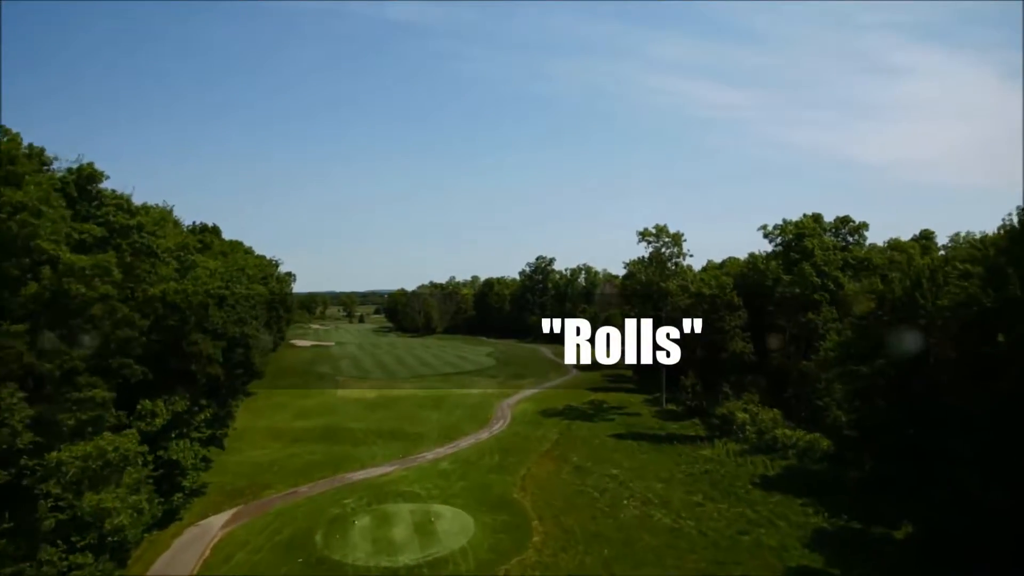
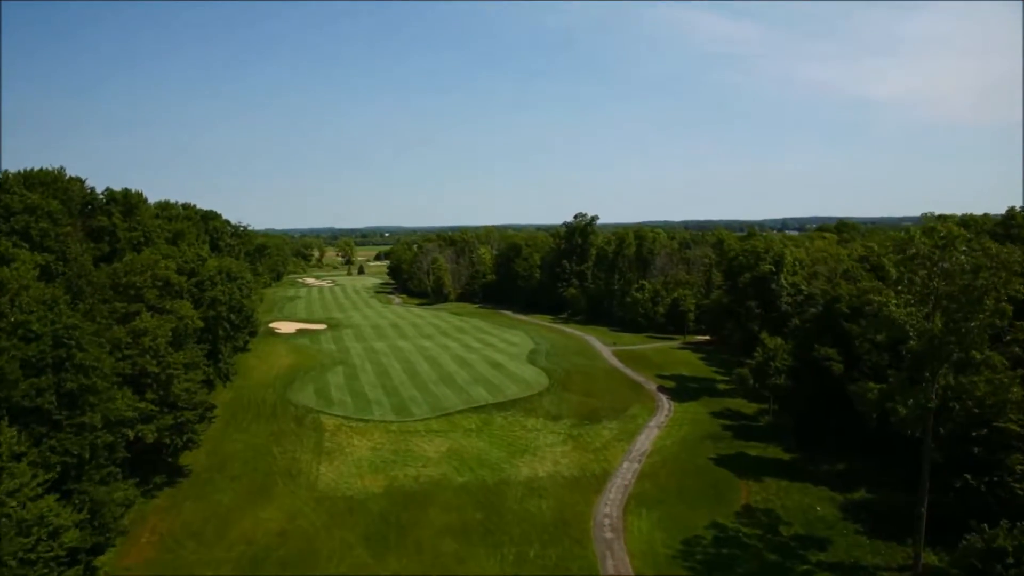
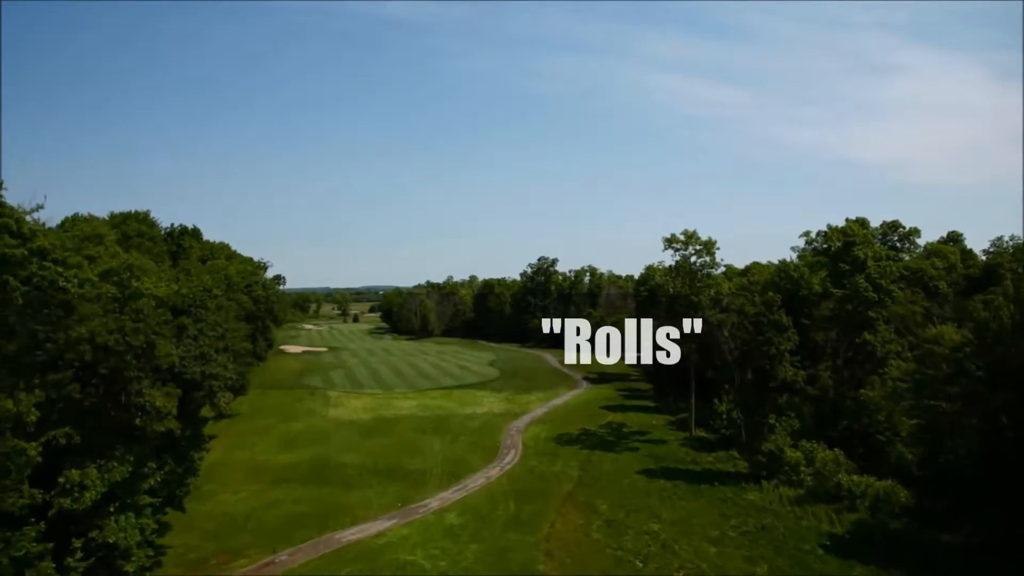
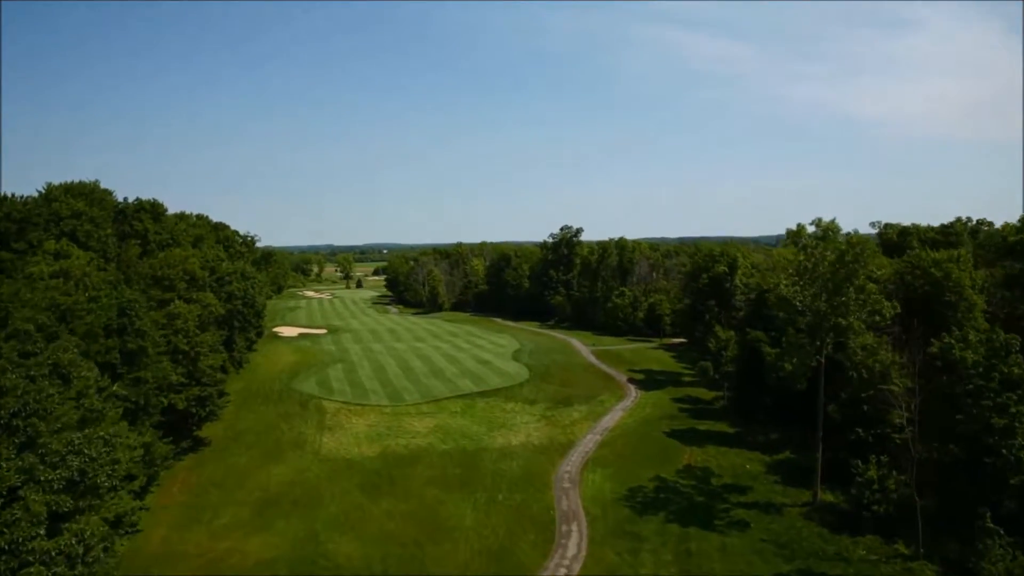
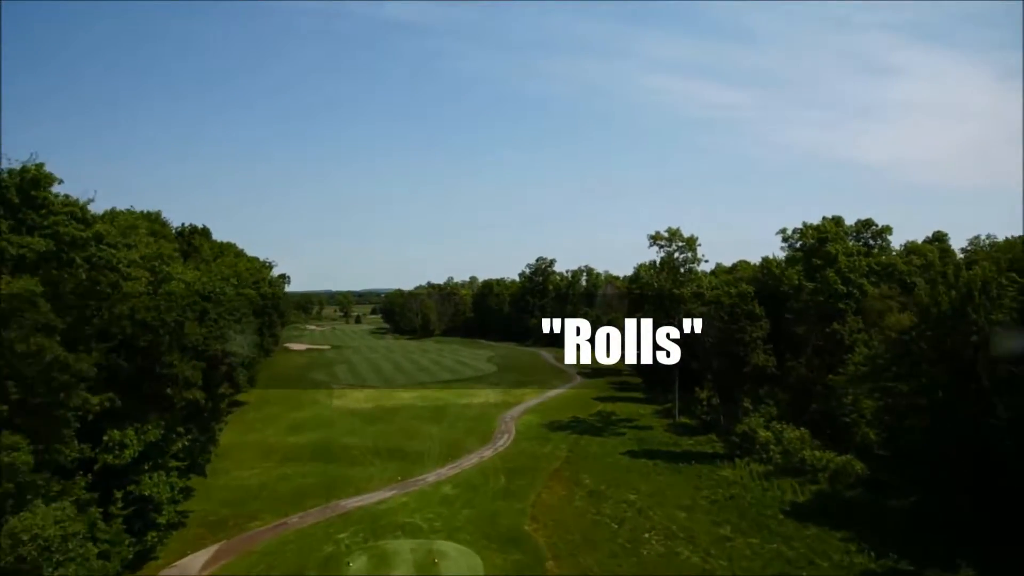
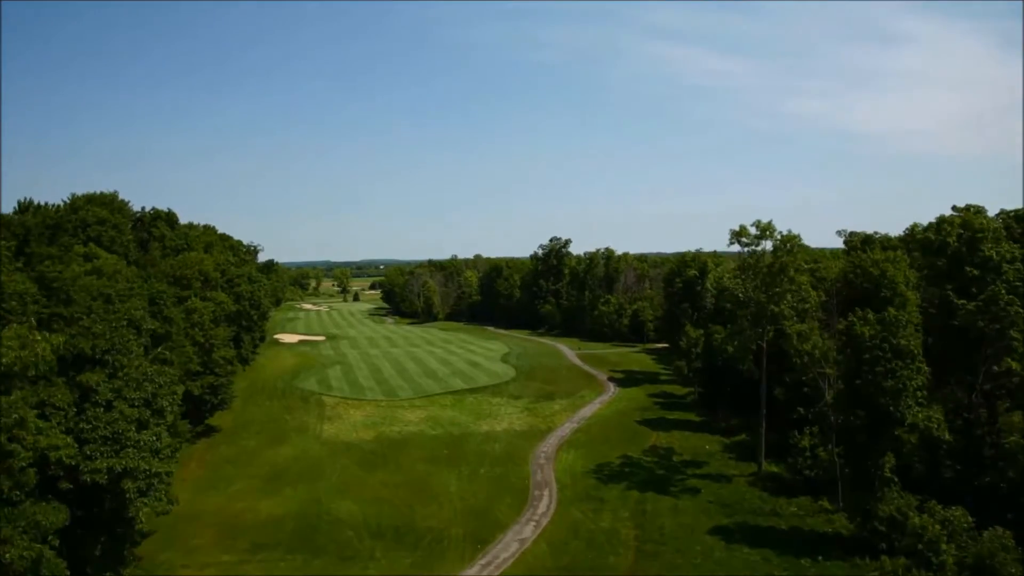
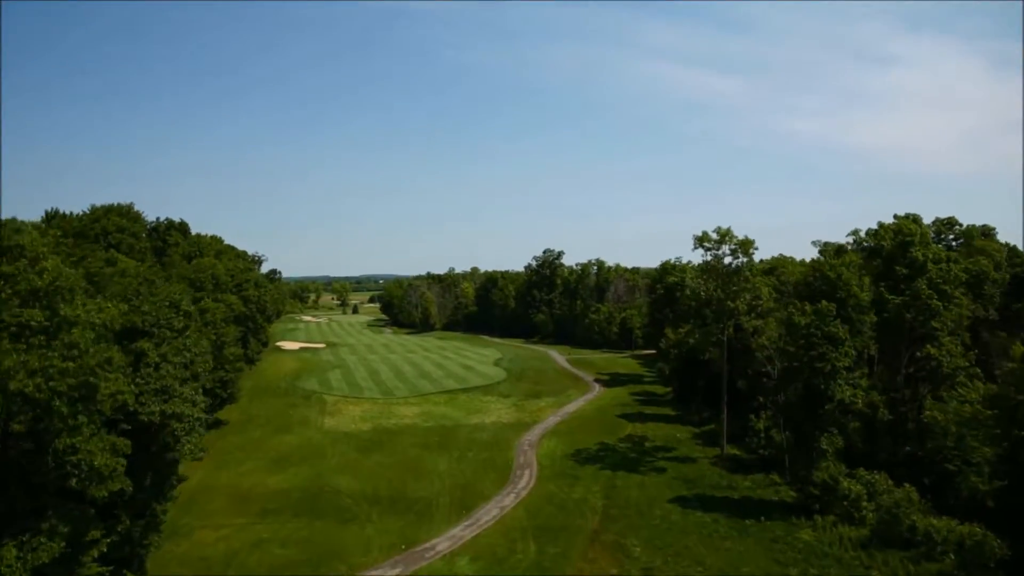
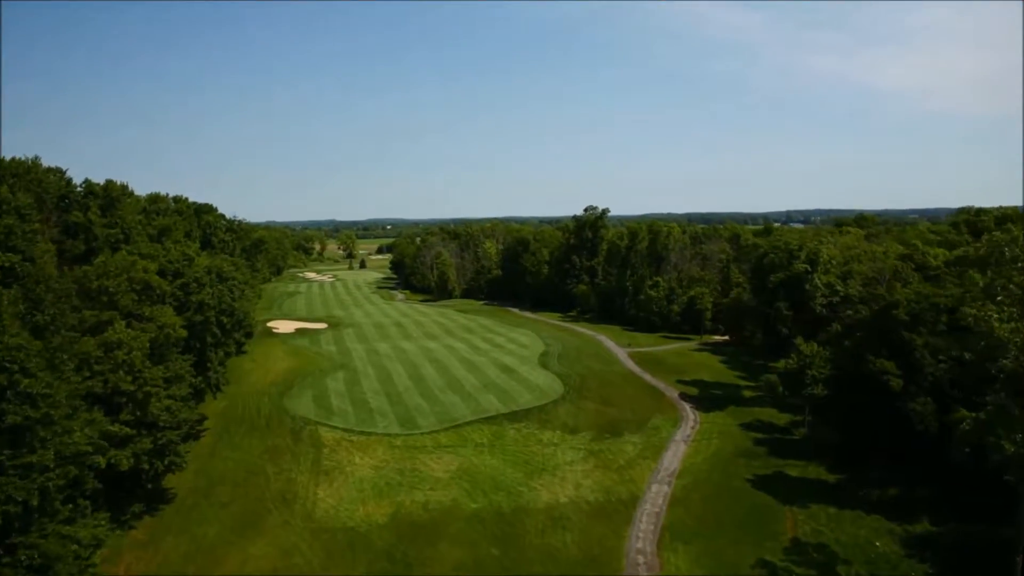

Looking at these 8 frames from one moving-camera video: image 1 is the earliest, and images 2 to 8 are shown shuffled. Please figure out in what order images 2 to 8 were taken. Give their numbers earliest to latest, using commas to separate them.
5, 3, 7, 6, 4, 2, 8
